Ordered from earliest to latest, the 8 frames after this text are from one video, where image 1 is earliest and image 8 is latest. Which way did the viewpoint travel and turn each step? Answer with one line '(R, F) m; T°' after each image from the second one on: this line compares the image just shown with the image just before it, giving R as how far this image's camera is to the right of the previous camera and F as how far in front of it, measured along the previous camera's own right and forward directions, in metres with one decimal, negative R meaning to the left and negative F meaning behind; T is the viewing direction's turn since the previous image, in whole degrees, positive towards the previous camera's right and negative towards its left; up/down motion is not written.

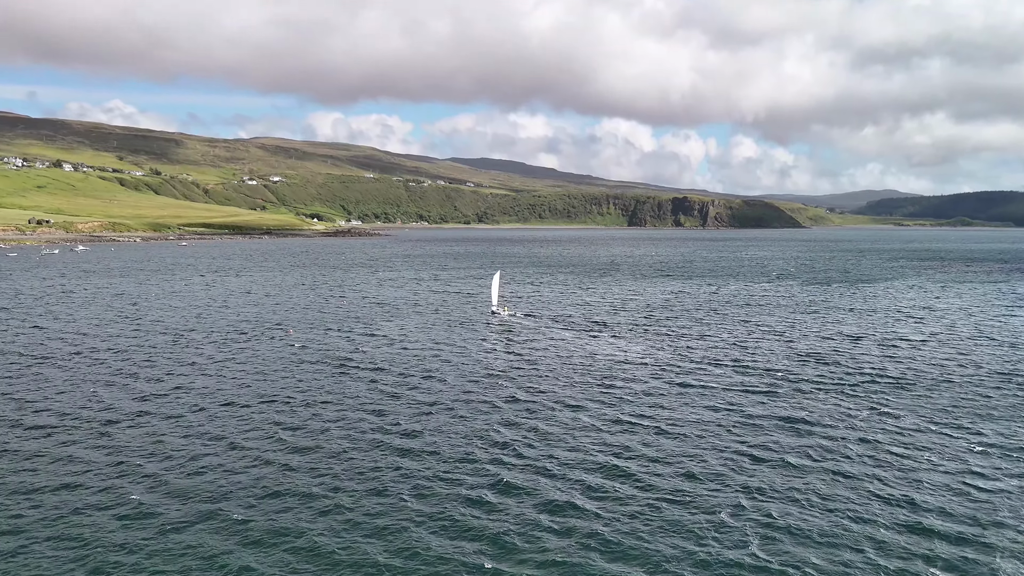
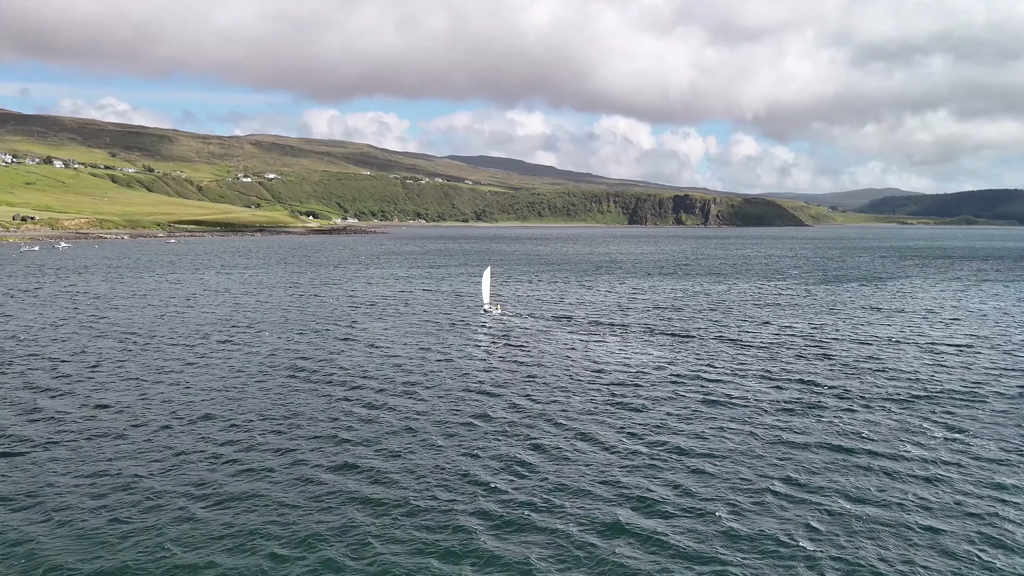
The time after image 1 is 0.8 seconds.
(+0.5, +8.6) m; 0°
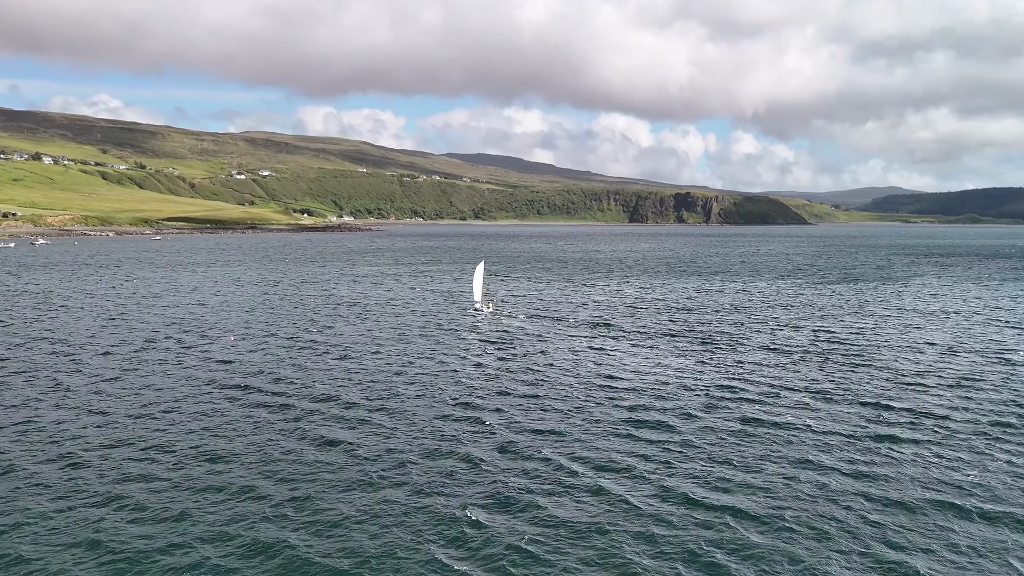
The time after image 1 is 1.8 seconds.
(+0.4, +9.7) m; 0°
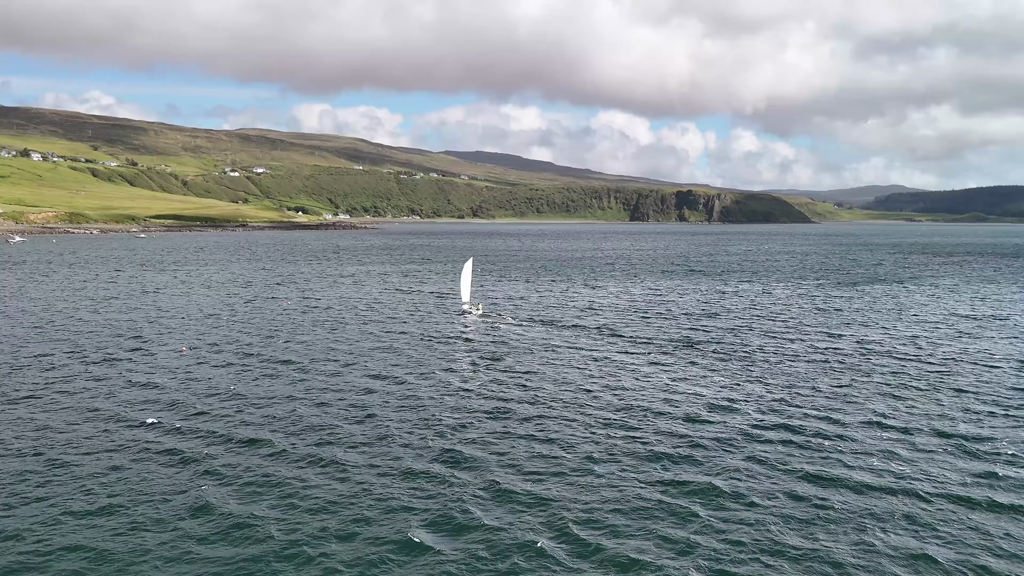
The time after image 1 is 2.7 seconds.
(+0.4, +9.9) m; 0°
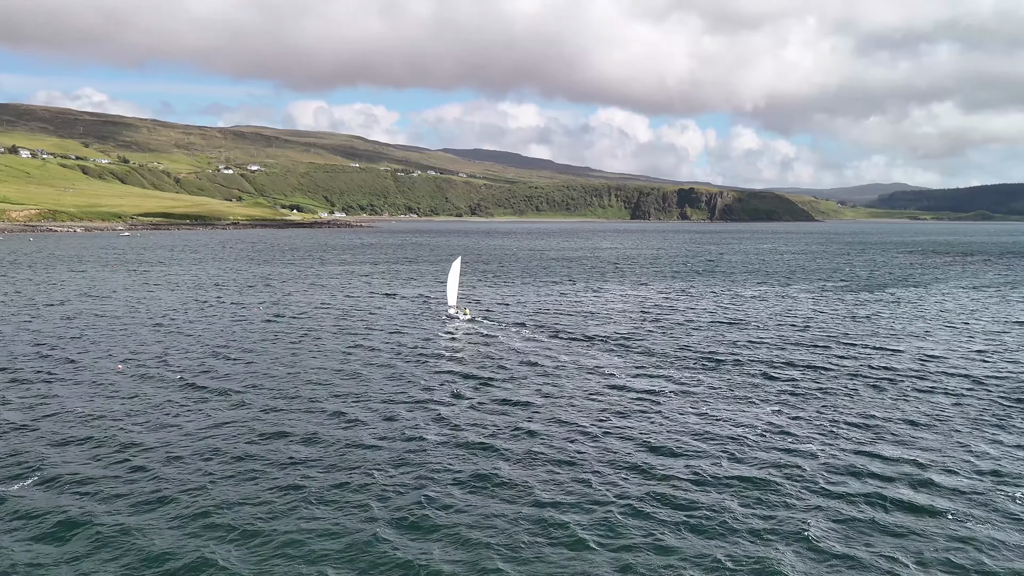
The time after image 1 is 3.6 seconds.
(+0.4, +9.6) m; 0°
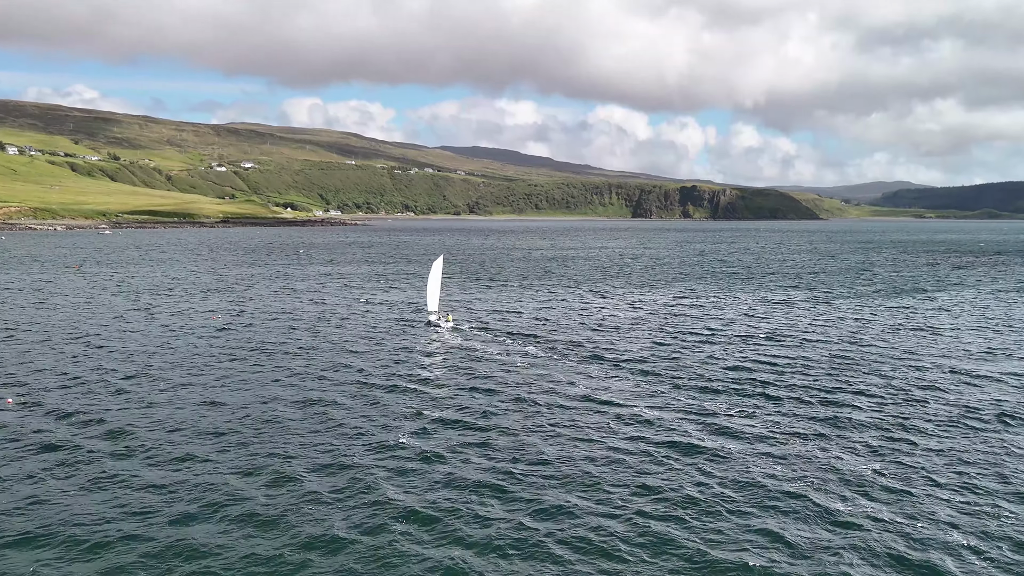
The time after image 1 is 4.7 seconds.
(+0.4, +10.7) m; 0°
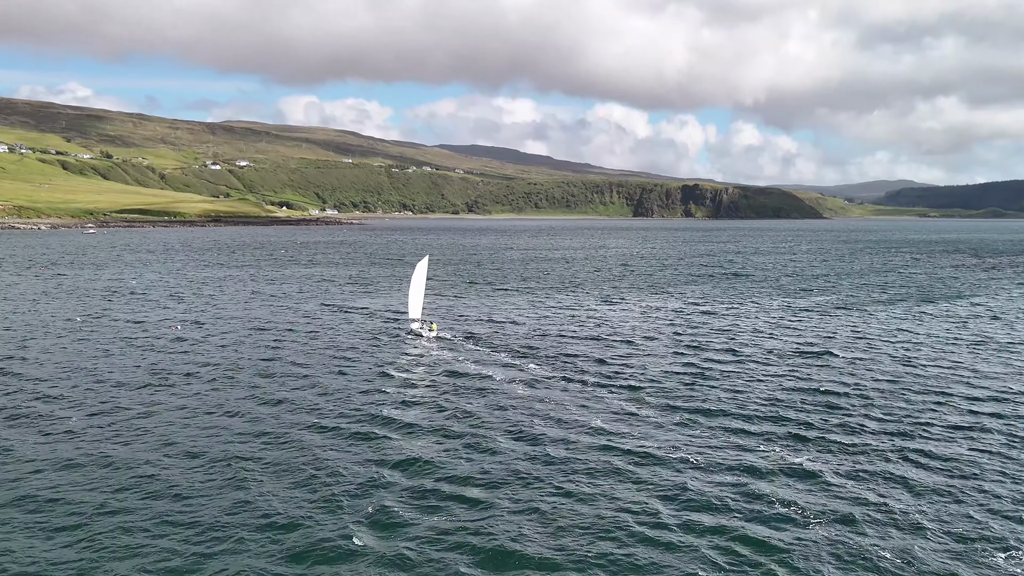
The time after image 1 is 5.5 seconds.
(+0.2, +8.2) m; 0°
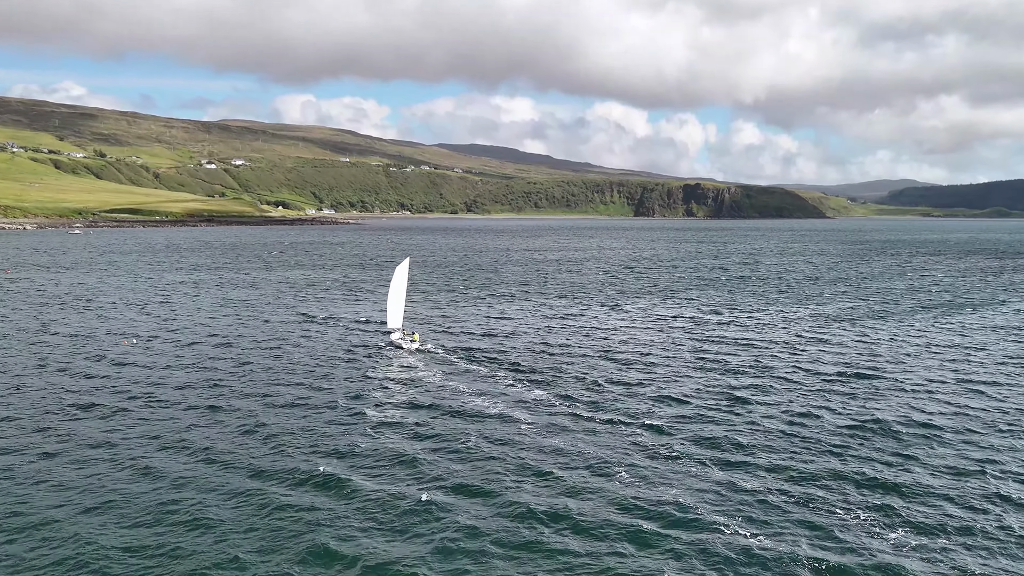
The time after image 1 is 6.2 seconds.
(+0.2, +7.0) m; 0°
